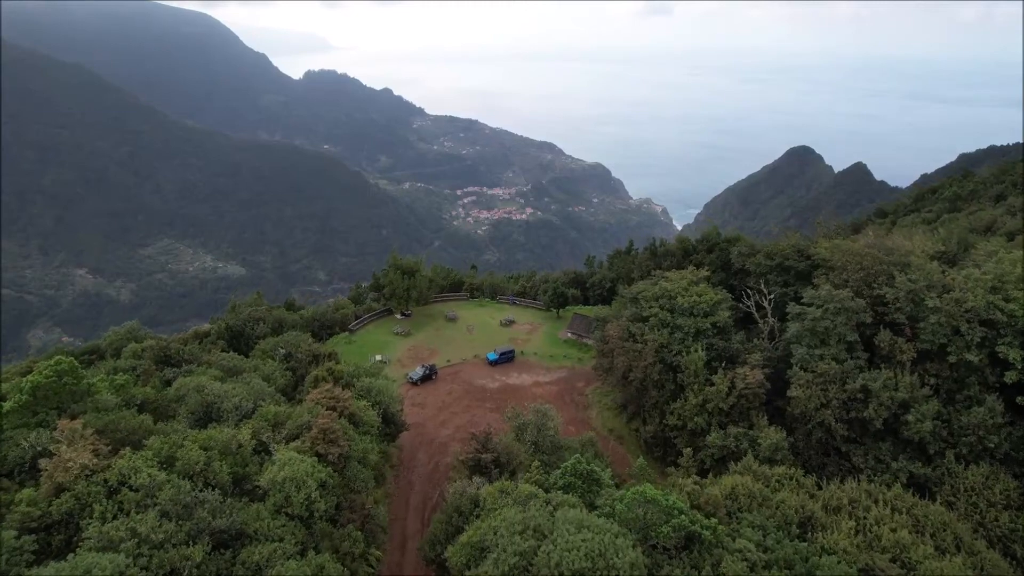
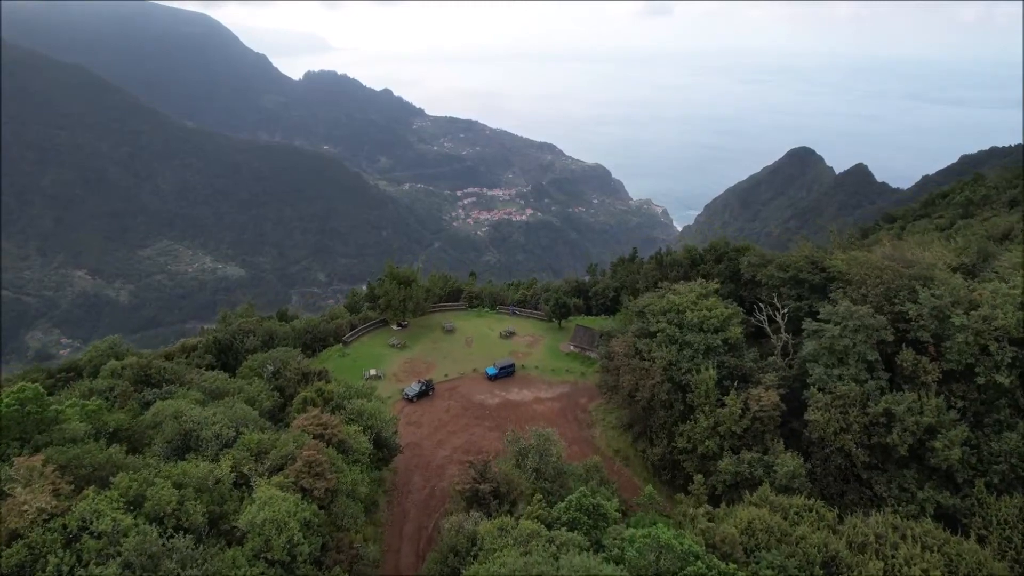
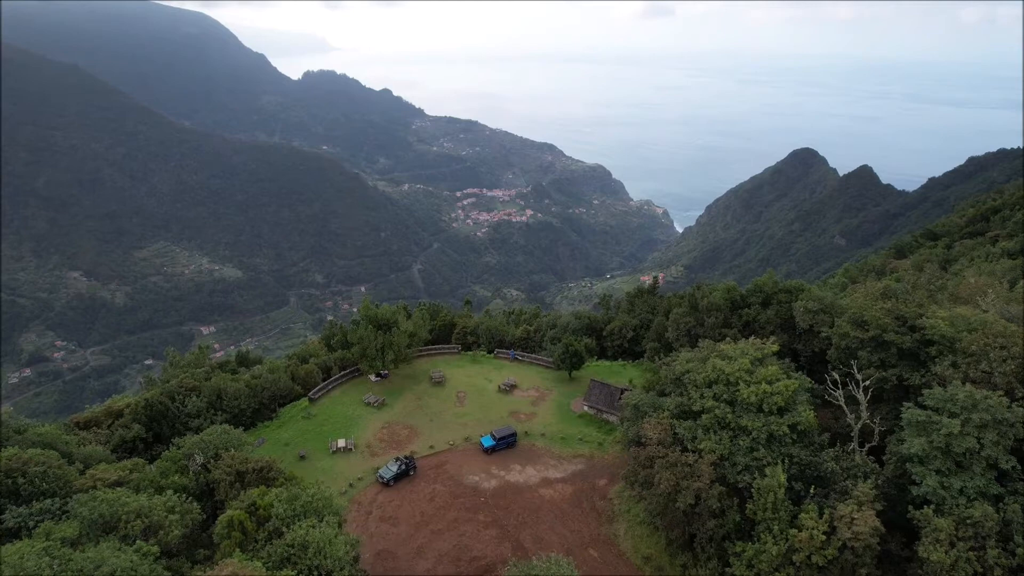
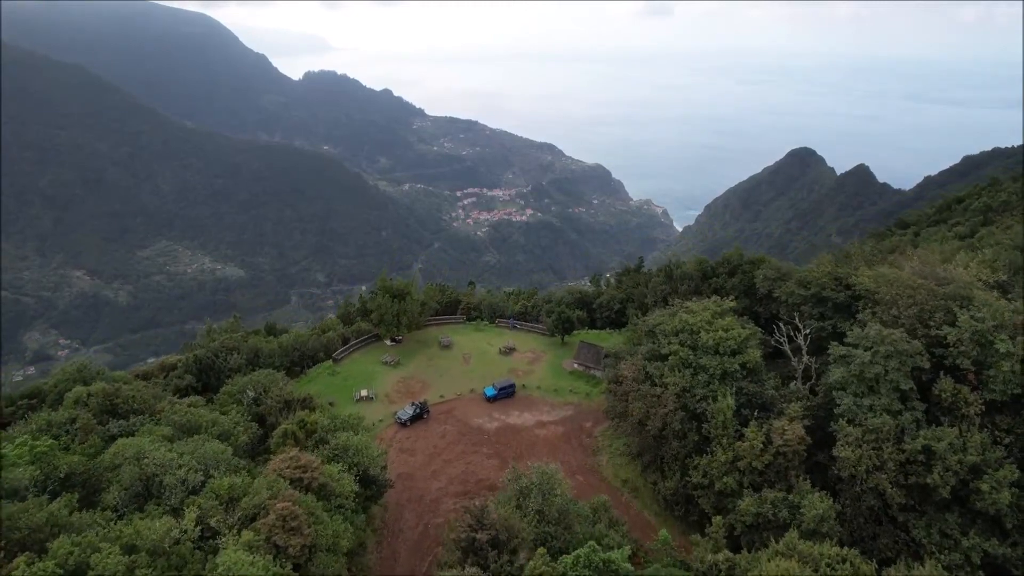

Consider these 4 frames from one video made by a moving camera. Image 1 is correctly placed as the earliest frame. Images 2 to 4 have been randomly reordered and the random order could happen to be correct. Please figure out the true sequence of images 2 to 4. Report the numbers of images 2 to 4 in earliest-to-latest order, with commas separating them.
2, 4, 3
